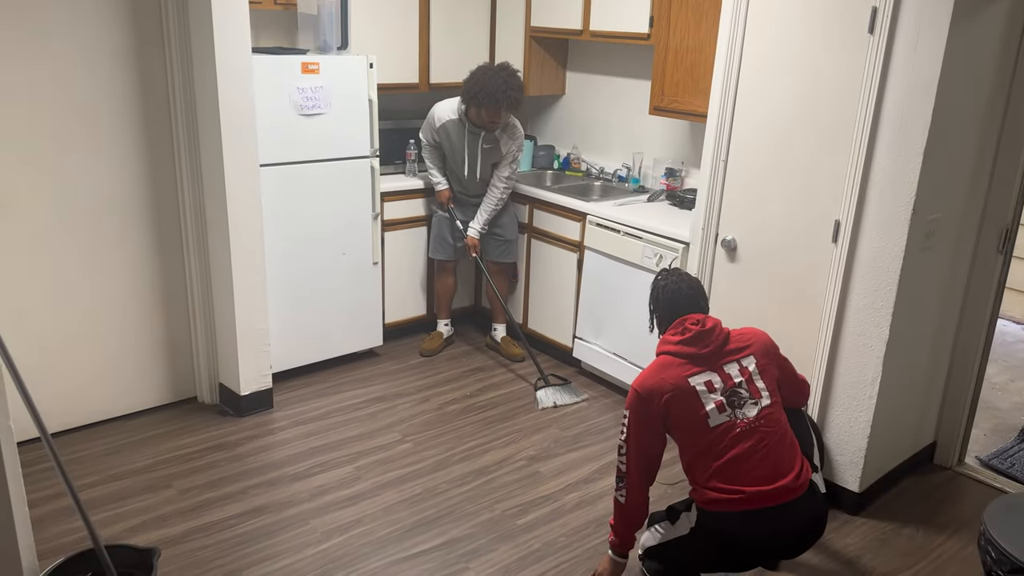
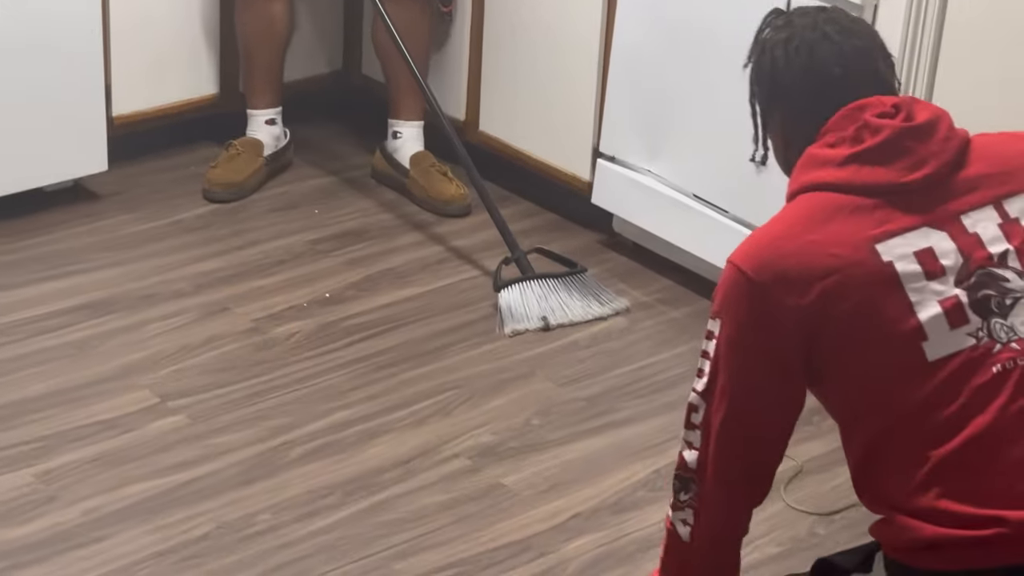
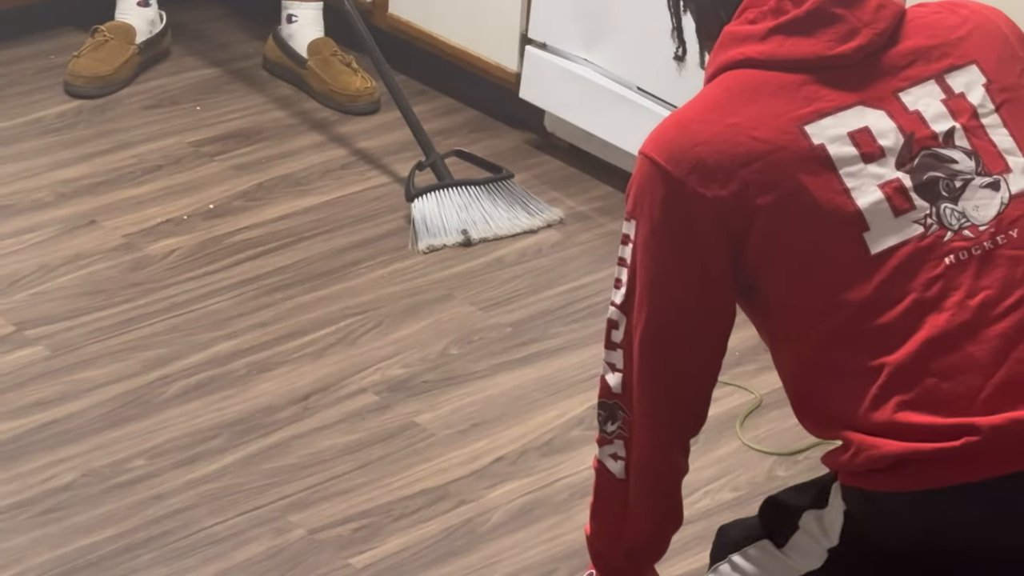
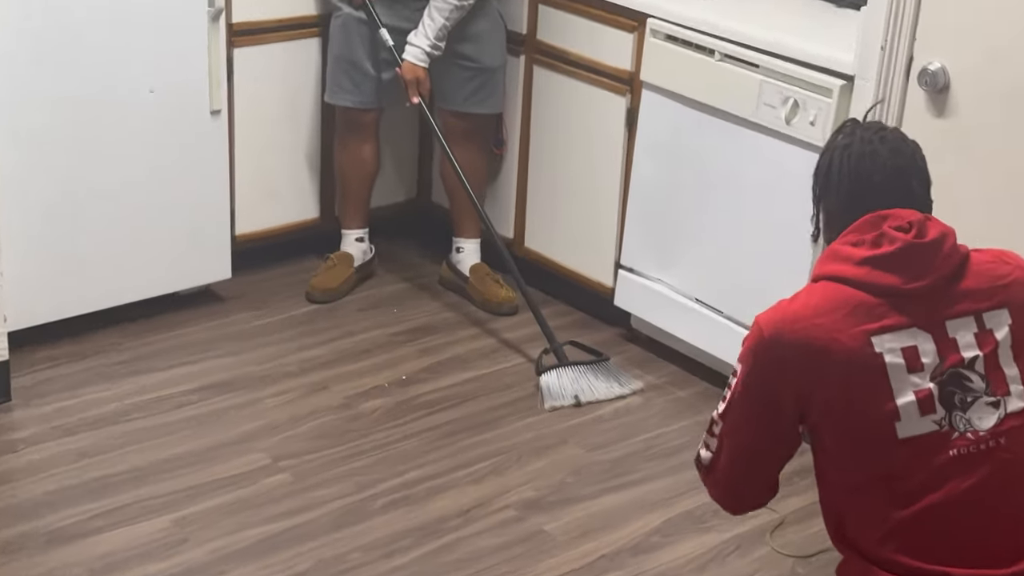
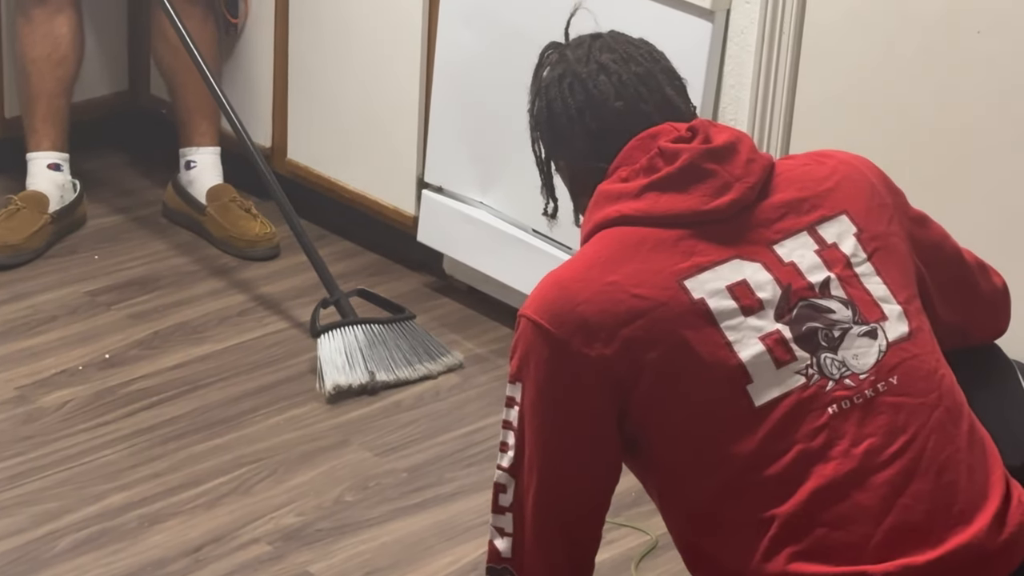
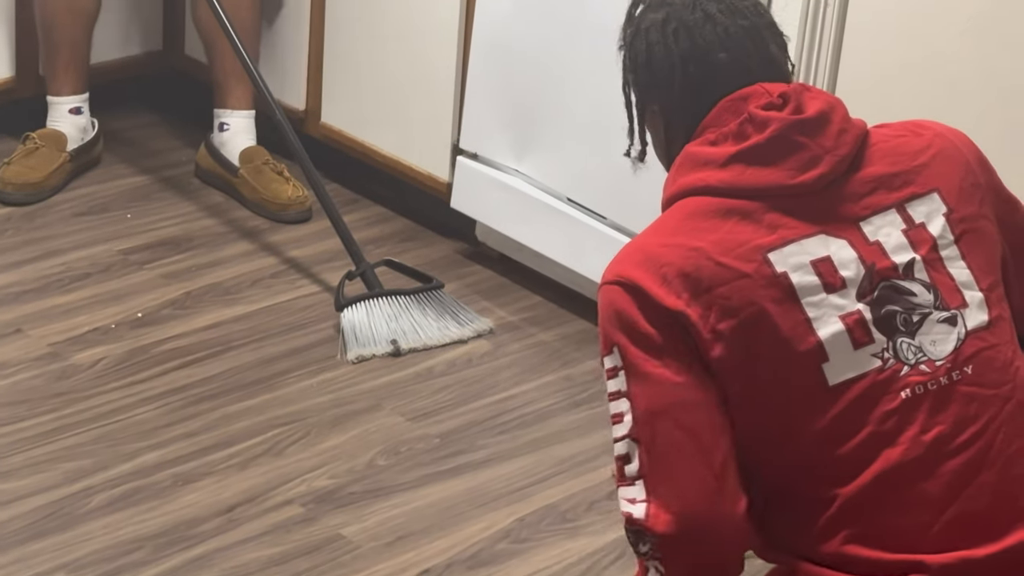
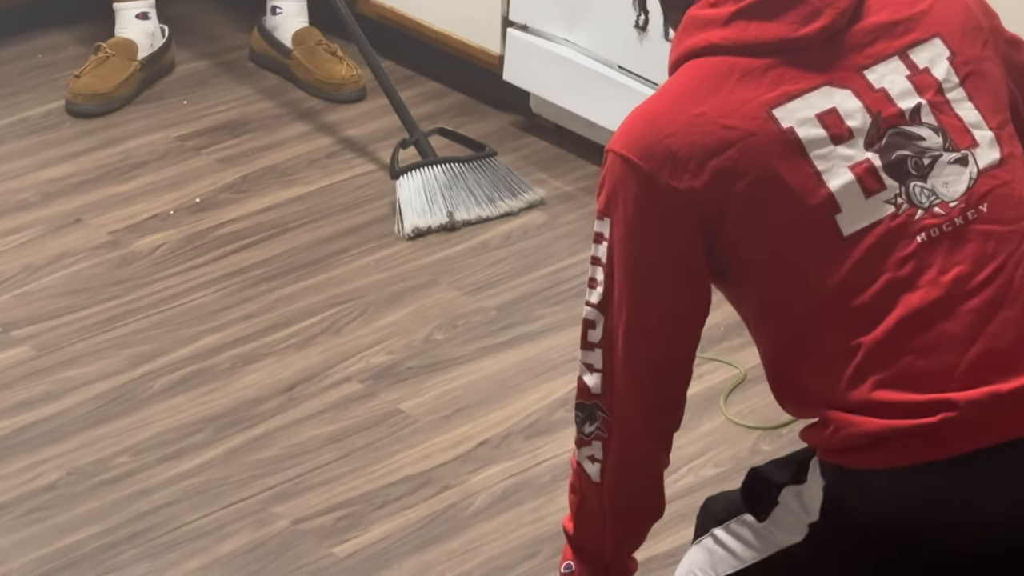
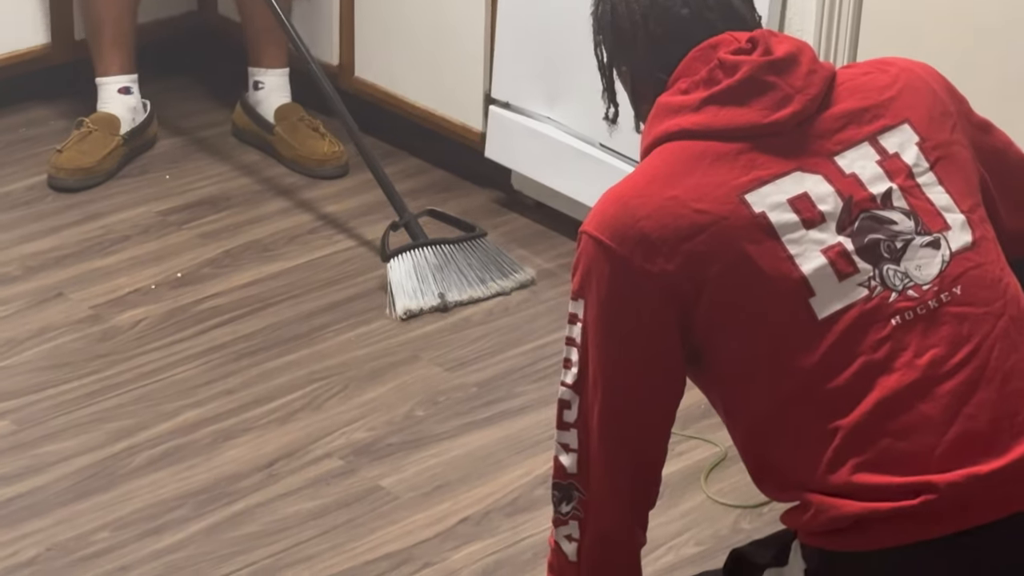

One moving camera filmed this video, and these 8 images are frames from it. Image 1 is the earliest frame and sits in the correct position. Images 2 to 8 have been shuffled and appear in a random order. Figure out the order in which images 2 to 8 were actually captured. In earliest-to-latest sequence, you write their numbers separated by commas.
4, 2, 3, 6, 5, 8, 7
